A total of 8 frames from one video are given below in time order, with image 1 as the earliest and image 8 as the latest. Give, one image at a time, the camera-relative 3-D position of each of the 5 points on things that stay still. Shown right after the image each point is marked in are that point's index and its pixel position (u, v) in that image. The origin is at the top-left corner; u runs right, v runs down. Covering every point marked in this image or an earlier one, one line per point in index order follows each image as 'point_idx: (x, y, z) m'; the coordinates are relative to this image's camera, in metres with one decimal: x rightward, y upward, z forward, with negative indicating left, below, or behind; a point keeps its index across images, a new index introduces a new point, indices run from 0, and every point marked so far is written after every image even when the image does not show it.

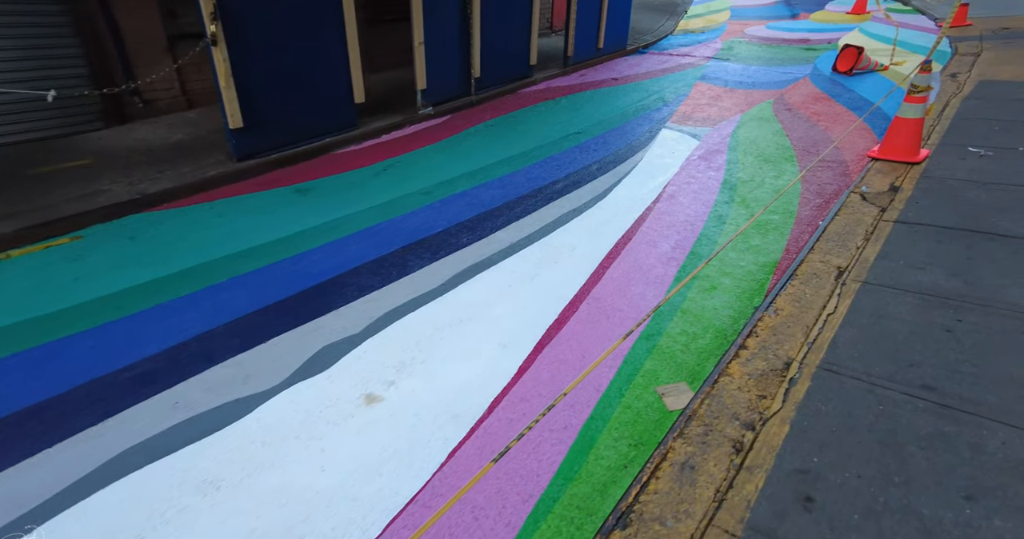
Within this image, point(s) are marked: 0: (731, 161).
0: (+2.2, +1.1, +5.5) m
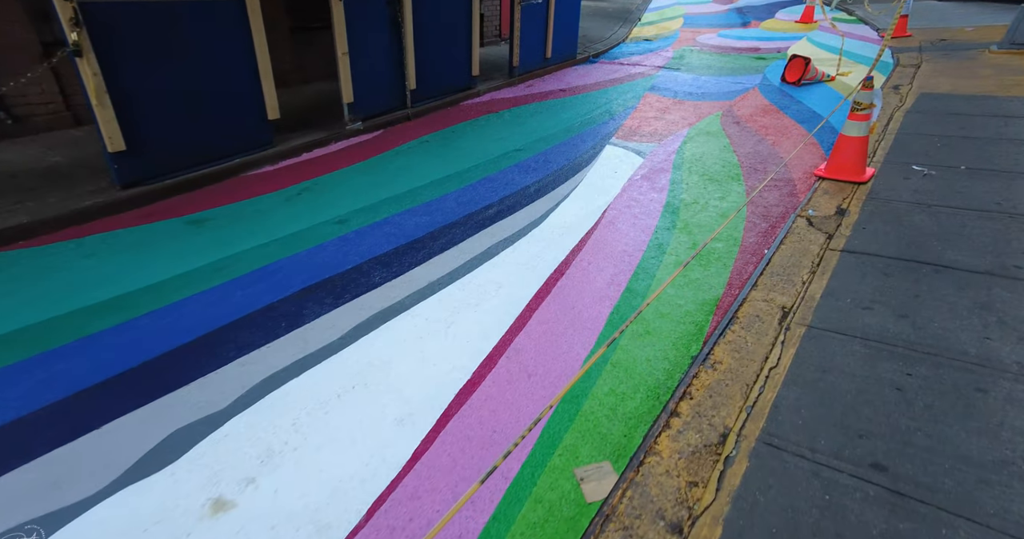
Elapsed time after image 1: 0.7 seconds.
0: (+1.5, +0.8, +5.2) m
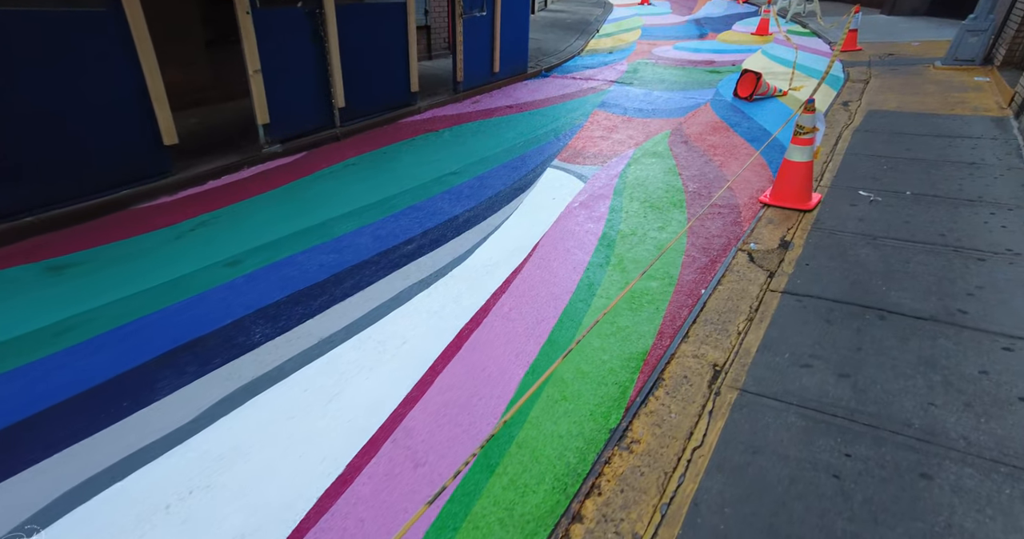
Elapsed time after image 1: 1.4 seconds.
0: (+0.9, +0.5, +4.9) m
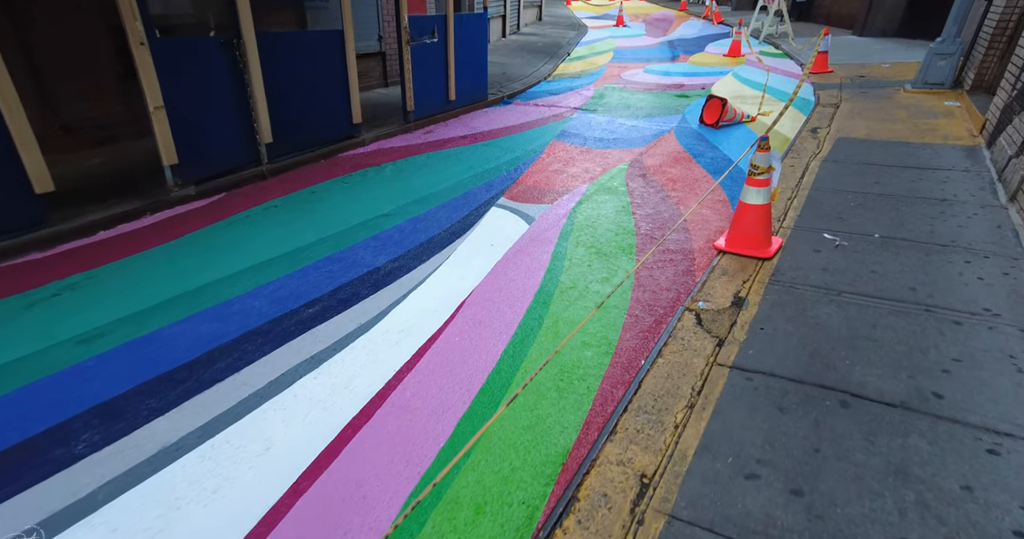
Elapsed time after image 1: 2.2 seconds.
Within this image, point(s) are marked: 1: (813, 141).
0: (+0.4, +0.1, +4.5) m
1: (+3.9, +1.7, +7.2) m
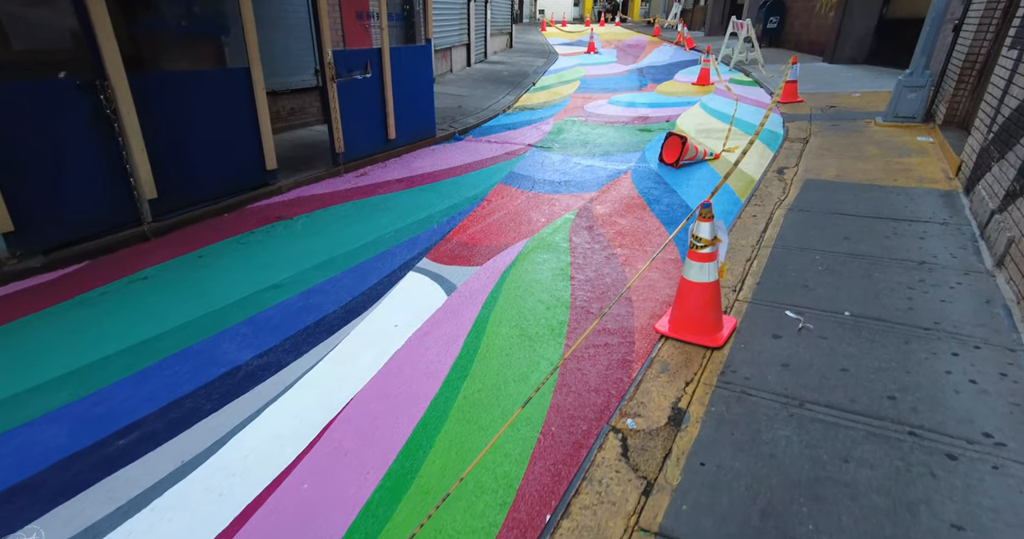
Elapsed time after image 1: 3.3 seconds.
0: (-0.3, -0.5, +3.7) m
1: (+3.2, +1.0, +6.6) m
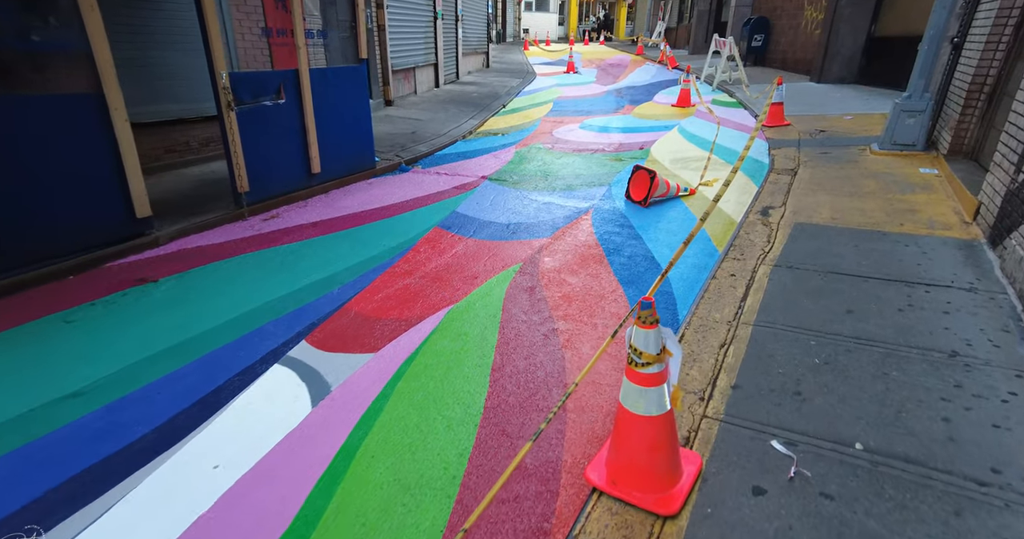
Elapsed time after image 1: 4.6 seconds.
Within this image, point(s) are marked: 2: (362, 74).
0: (-0.9, -1.0, +2.5) m
1: (+2.5, +0.4, +5.5) m
2: (-2.0, +2.6, +7.3) m
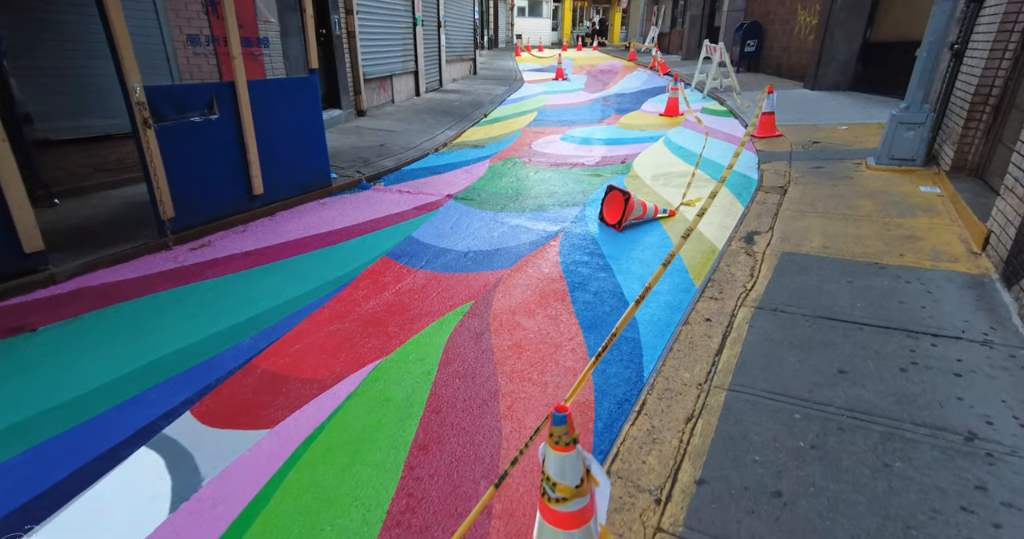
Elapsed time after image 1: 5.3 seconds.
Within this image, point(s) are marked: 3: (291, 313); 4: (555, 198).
0: (-1.3, -1.3, +1.9) m
1: (+2.1, +0.1, +4.9) m
2: (-2.5, +2.3, +6.7) m
3: (-1.7, -0.3, +4.3) m
4: (+0.6, +1.0, +7.4) m
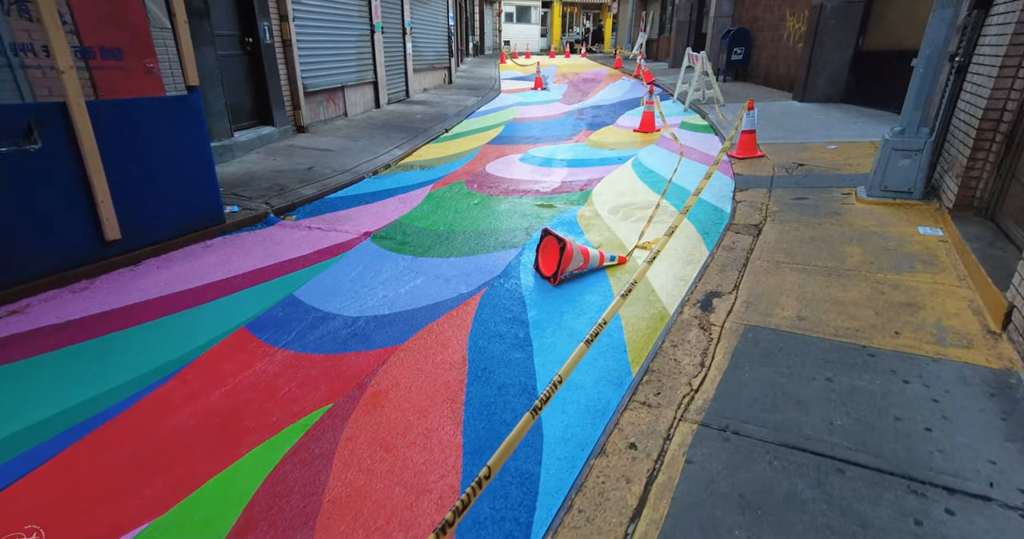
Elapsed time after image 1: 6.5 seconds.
0: (-2.1, -1.9, +0.8) m
1: (+1.3, -0.5, +3.8) m
2: (-3.3, +1.7, +5.6) m
3: (-2.5, -0.9, +3.2) m
4: (-0.2, +0.4, +6.3) m
